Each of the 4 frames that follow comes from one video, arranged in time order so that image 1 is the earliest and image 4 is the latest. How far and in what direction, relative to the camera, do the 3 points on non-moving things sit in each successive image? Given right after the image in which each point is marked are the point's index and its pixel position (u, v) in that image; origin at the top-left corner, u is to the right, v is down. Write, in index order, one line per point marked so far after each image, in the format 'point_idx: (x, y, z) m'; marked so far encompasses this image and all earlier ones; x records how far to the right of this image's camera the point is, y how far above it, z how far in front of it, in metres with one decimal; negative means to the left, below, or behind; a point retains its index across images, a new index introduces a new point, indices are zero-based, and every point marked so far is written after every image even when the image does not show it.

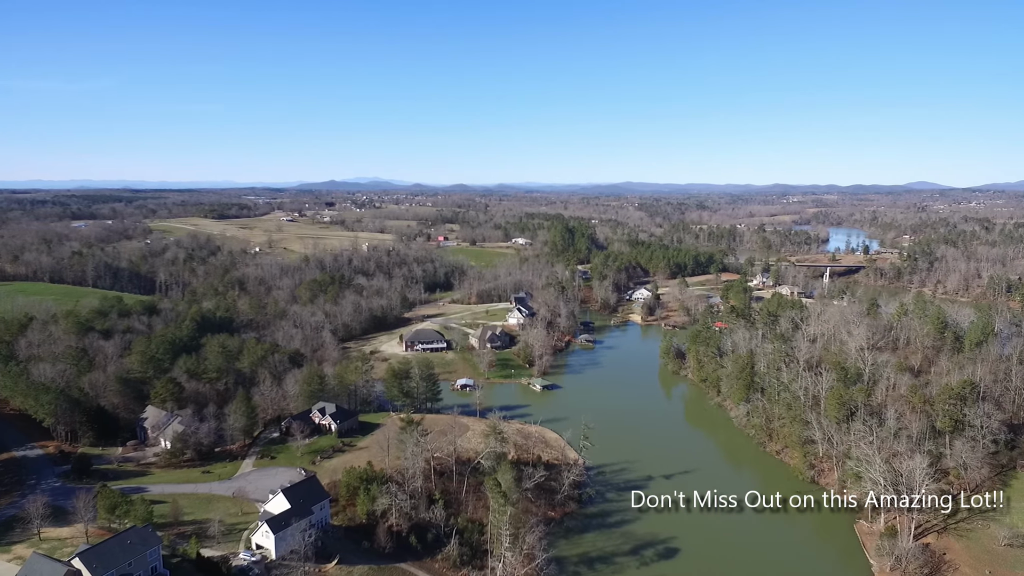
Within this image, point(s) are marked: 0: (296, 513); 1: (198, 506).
0: (-6.4, -6.5, +16.7) m
1: (-10.0, -6.9, +18.5) m
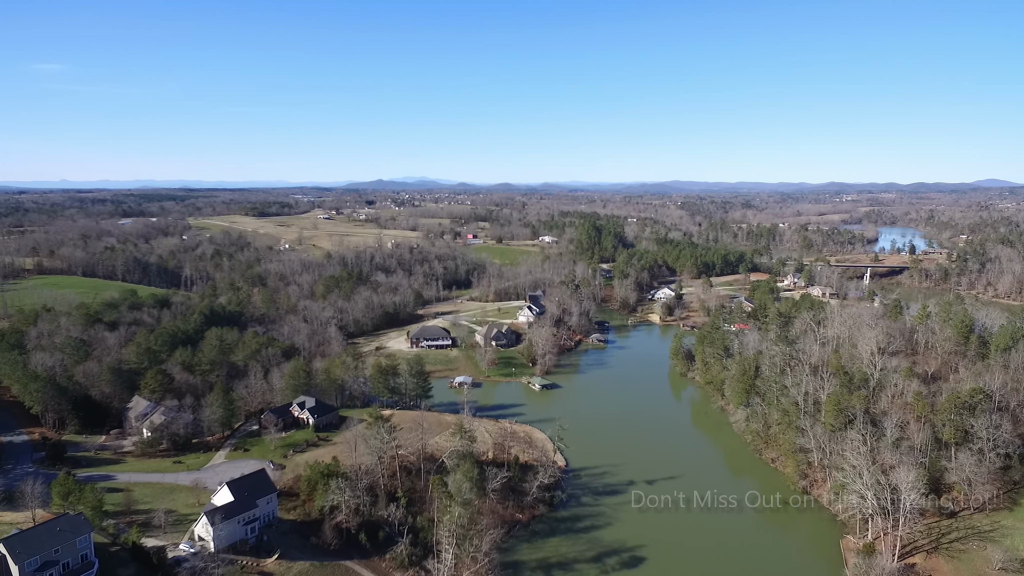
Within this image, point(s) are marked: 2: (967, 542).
0: (-8.0, -6.3, +16.7) m
1: (-11.5, -6.7, +18.7) m
2: (+15.5, -8.6, +19.7) m
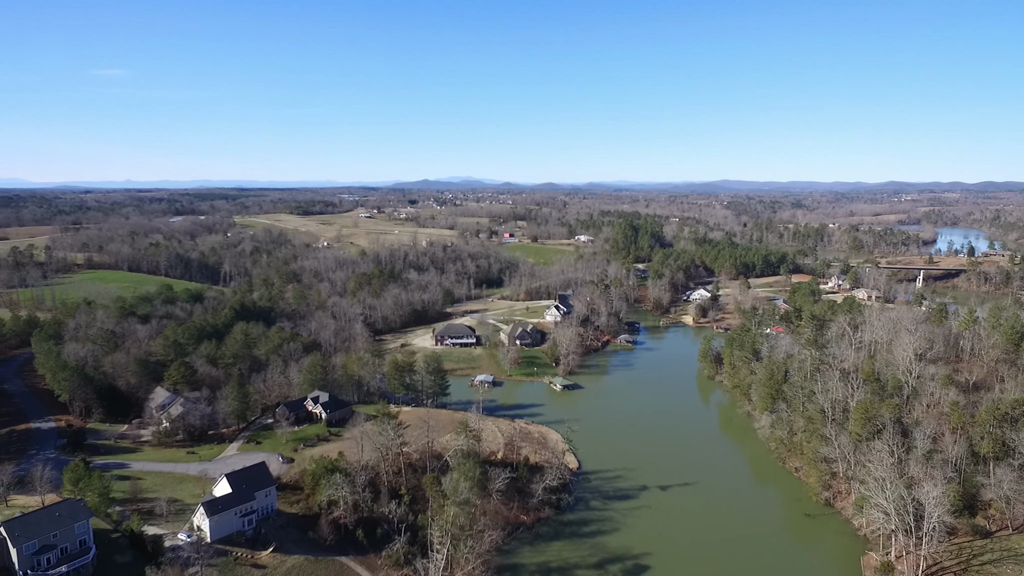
0: (-8.1, -6.1, +16.9) m
1: (-11.5, -6.5, +19.1) m
2: (+15.5, -8.7, +18.3) m
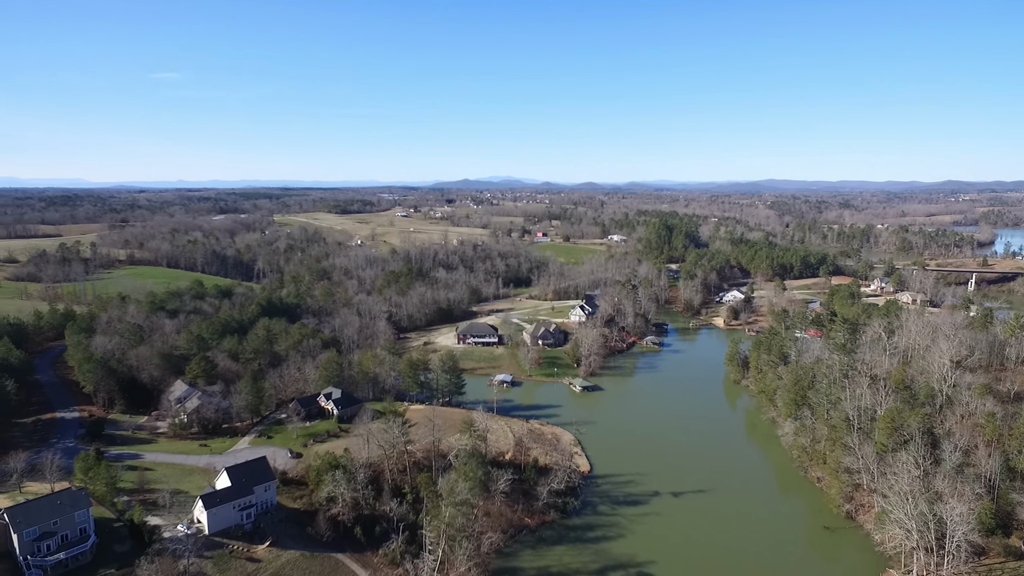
0: (-8.2, -6.0, +17.0) m
1: (-11.5, -6.3, +19.5) m
2: (+15.4, -8.8, +17.0) m
